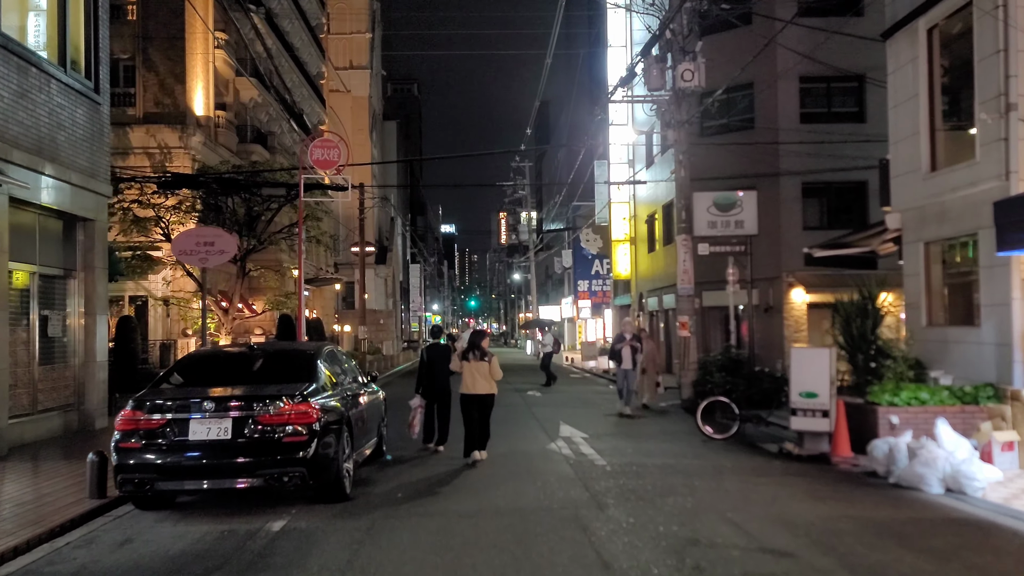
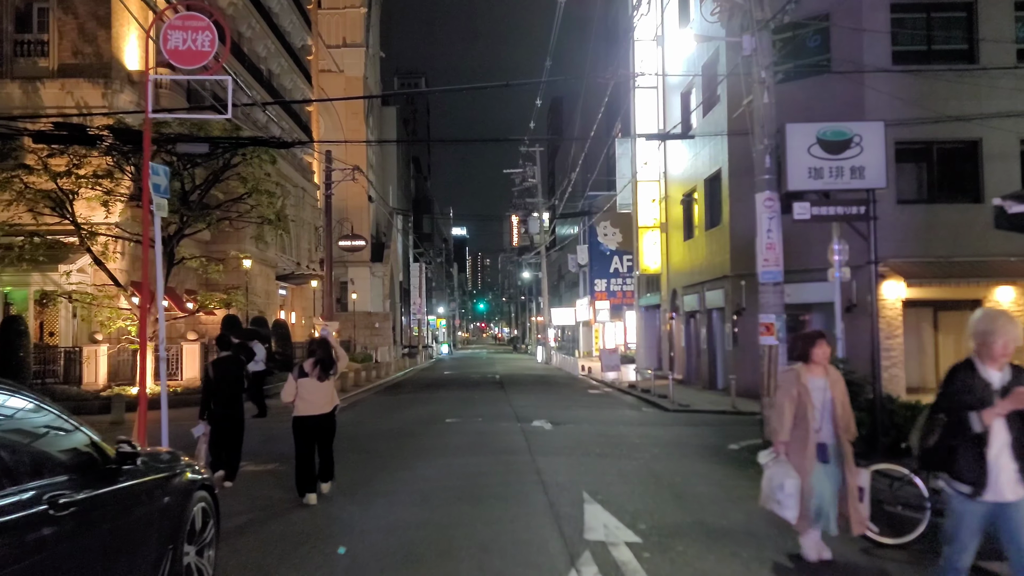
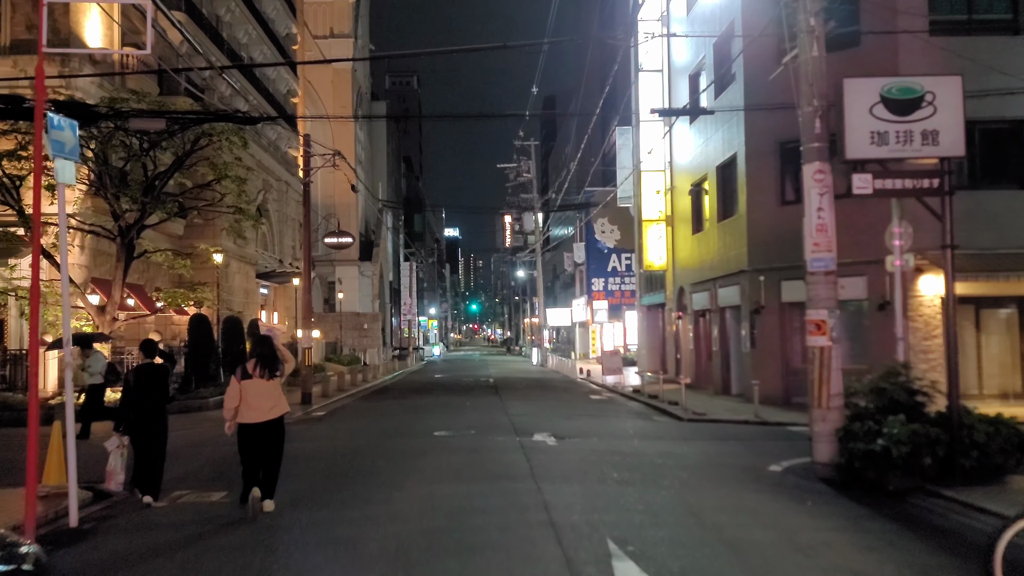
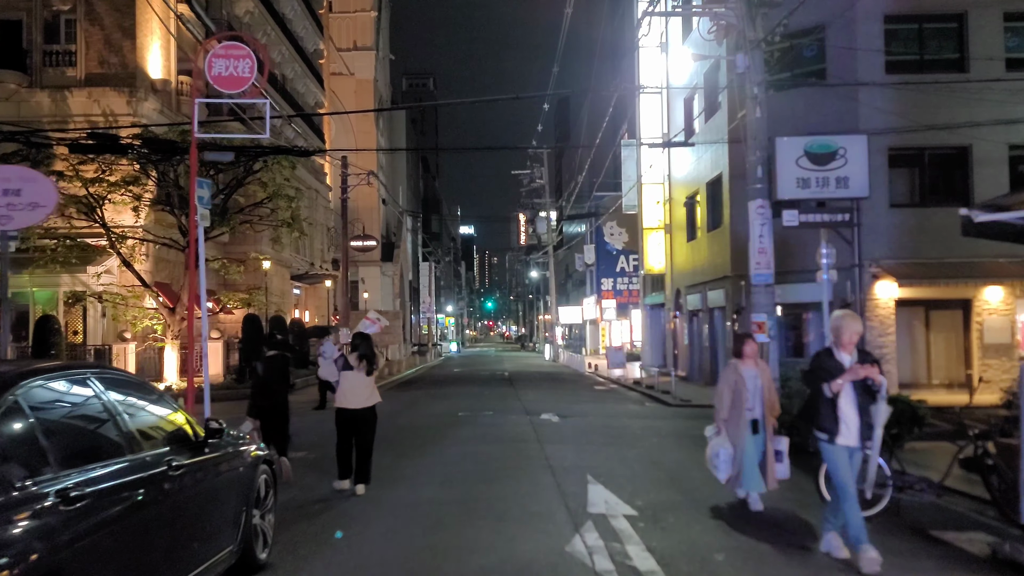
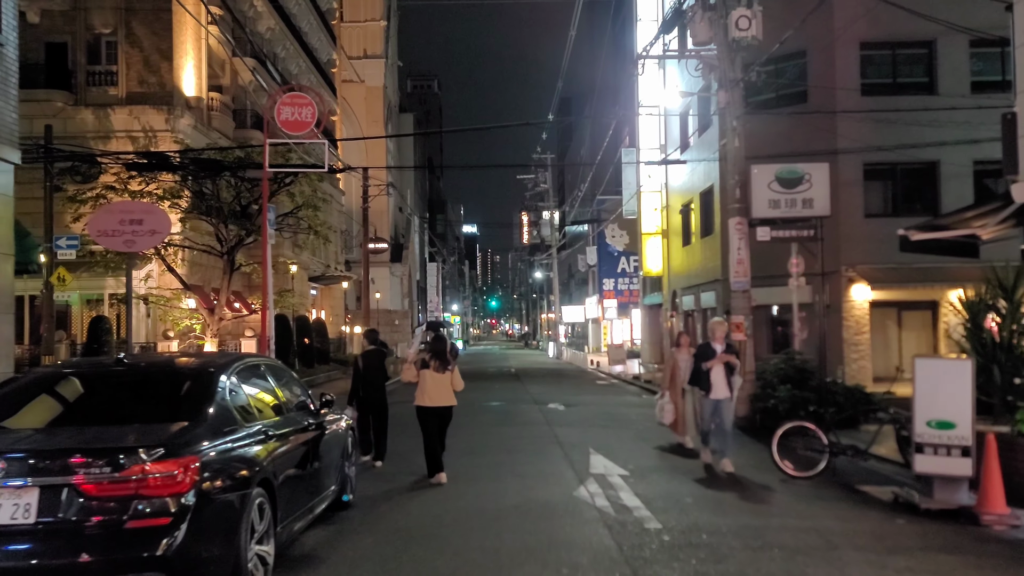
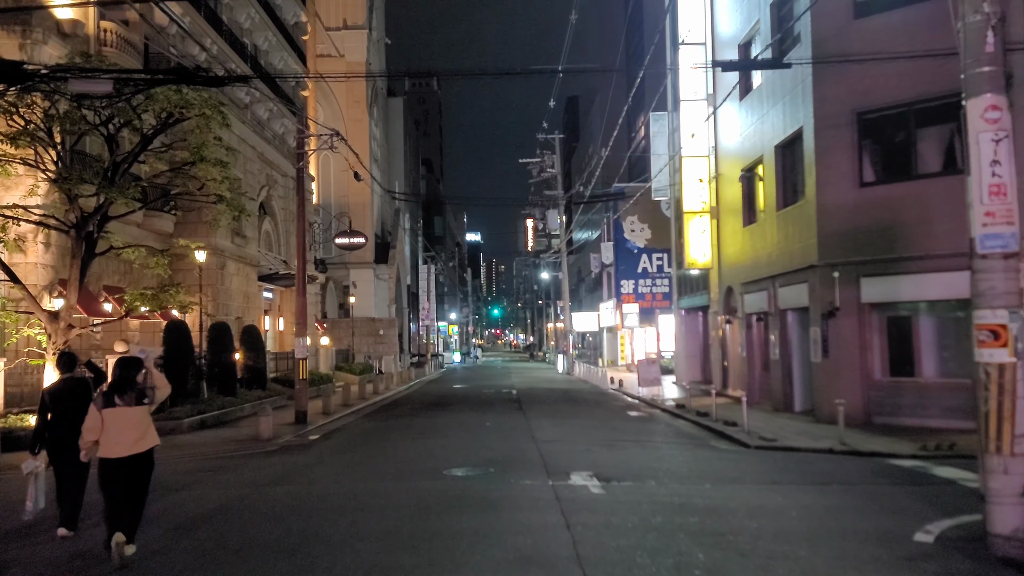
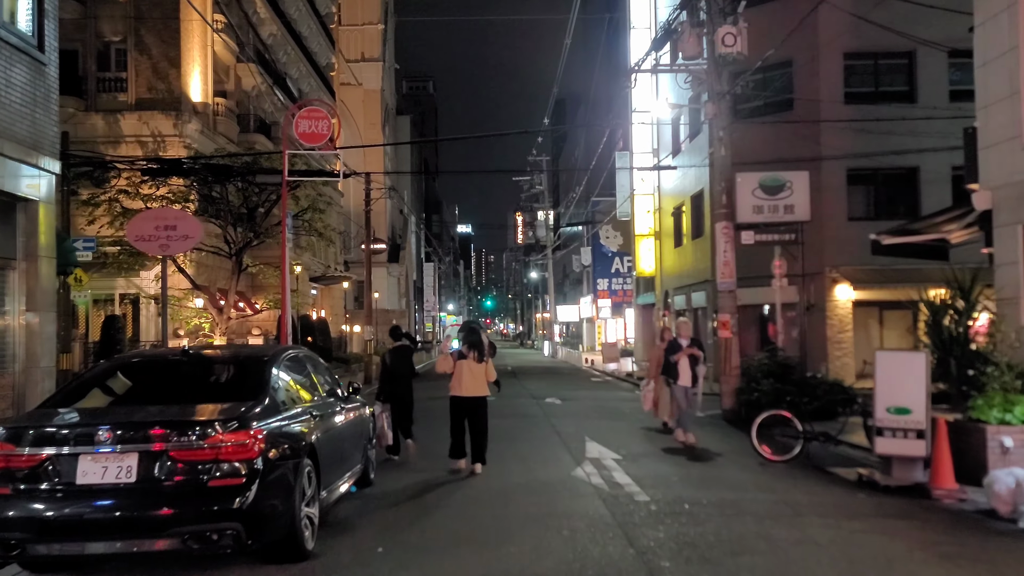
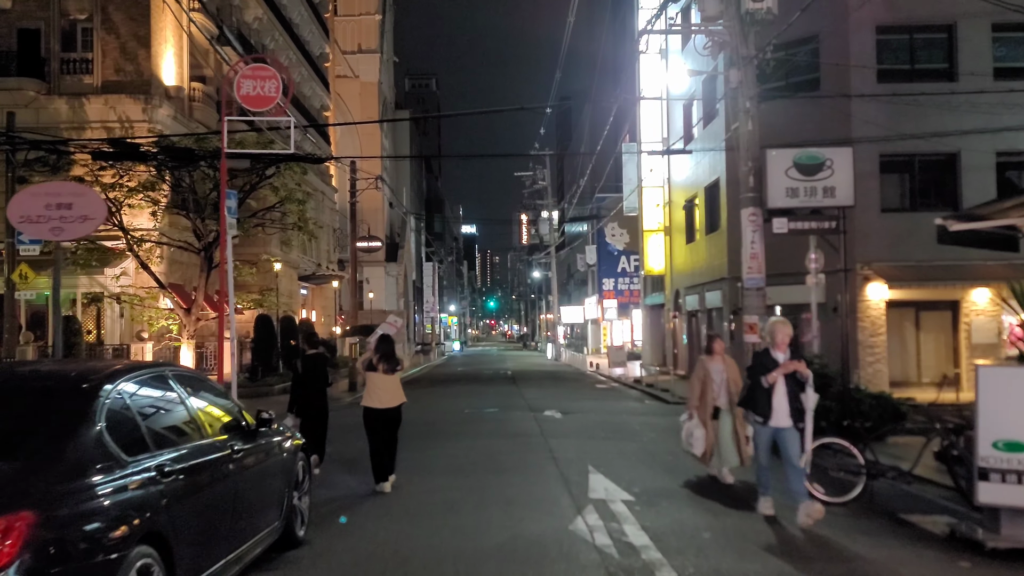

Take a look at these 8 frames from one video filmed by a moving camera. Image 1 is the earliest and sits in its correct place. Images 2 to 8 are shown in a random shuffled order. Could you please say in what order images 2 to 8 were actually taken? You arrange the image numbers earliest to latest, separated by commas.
7, 5, 8, 4, 2, 3, 6
